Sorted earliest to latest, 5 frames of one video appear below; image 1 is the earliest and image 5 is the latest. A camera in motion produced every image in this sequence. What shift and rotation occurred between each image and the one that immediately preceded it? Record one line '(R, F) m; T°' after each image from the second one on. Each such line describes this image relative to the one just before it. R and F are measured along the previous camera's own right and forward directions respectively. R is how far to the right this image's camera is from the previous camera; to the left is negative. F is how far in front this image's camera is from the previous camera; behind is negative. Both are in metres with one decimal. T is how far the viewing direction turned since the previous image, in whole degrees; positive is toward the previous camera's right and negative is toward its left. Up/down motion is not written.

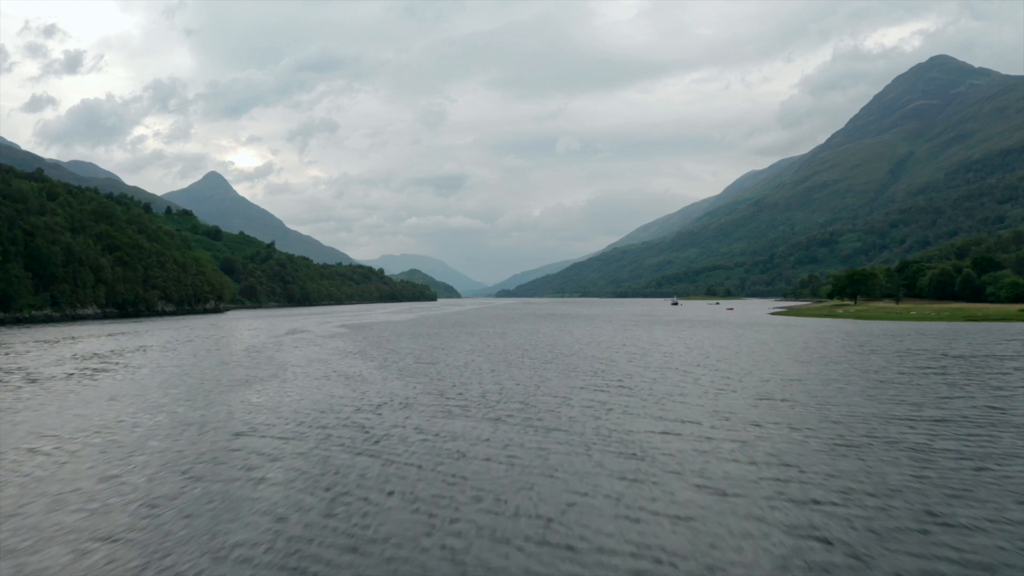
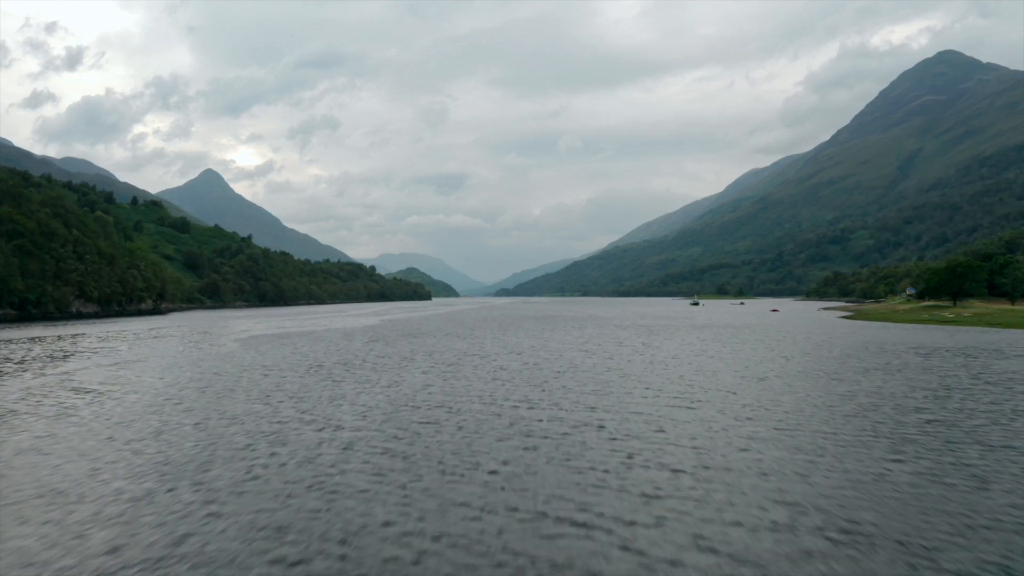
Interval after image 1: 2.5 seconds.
(+0.6, +30.0) m; 0°
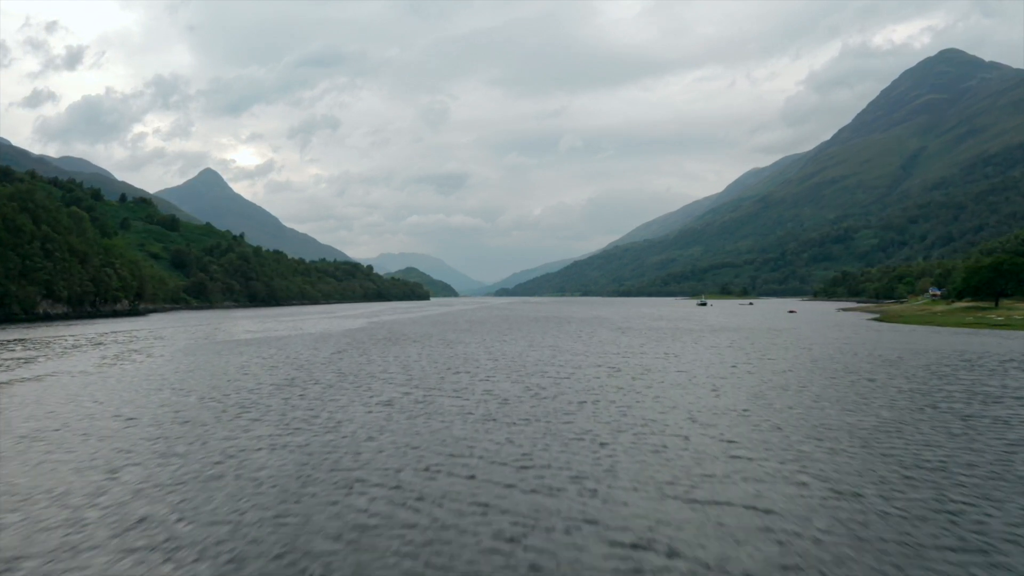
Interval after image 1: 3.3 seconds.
(+0.2, +8.9) m; 0°
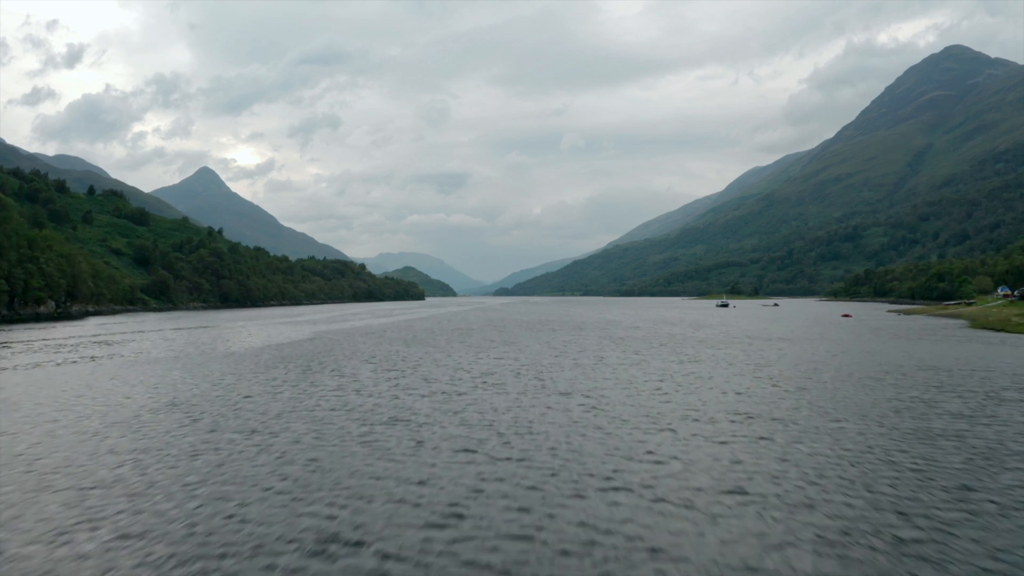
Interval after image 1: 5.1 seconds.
(+0.5, +21.8) m; 0°
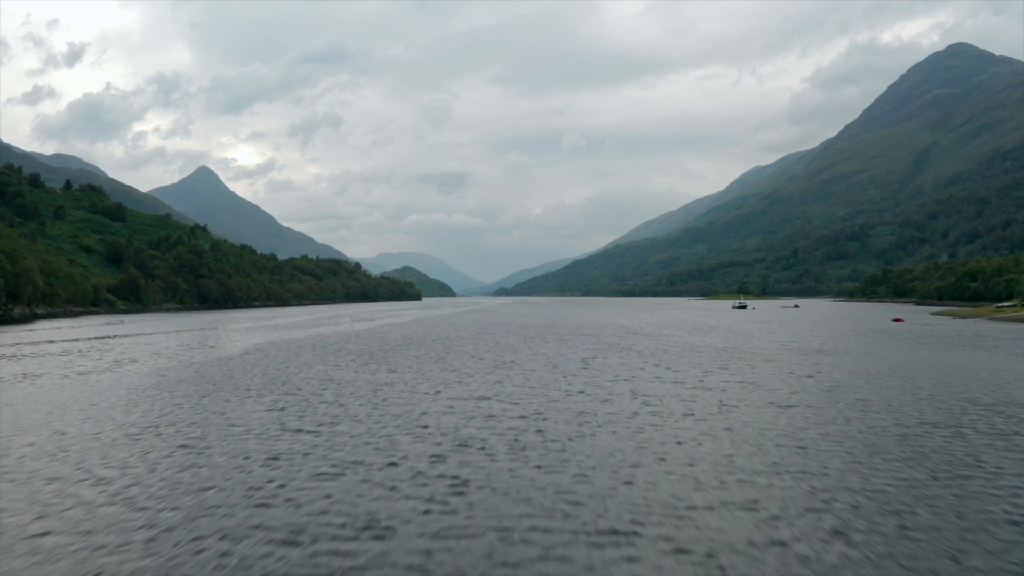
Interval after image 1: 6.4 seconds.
(+0.3, +14.5) m; 0°
